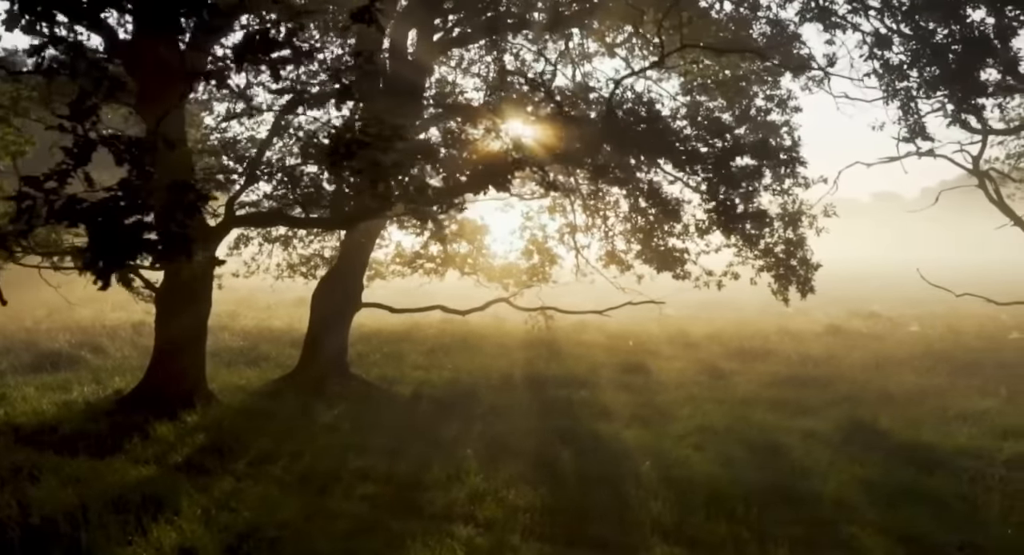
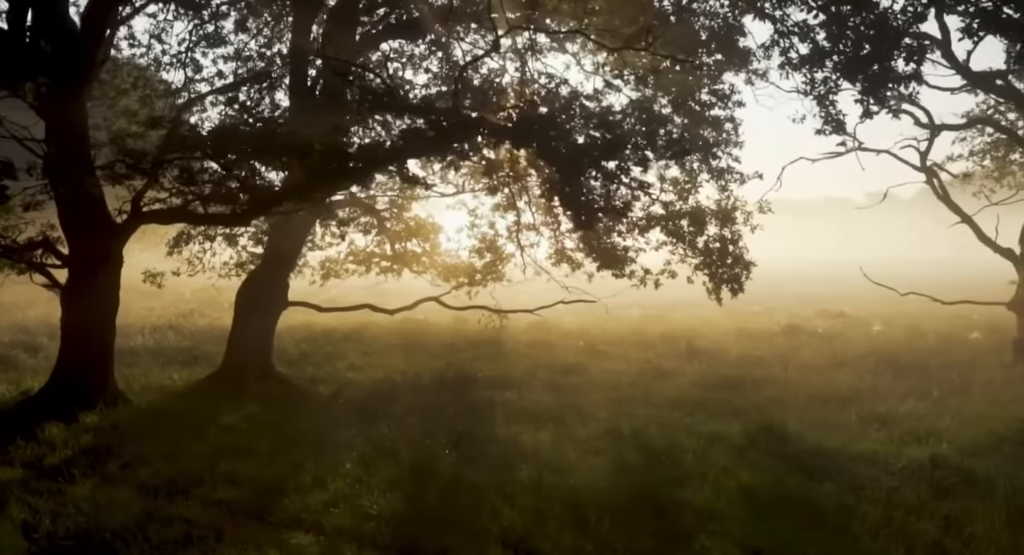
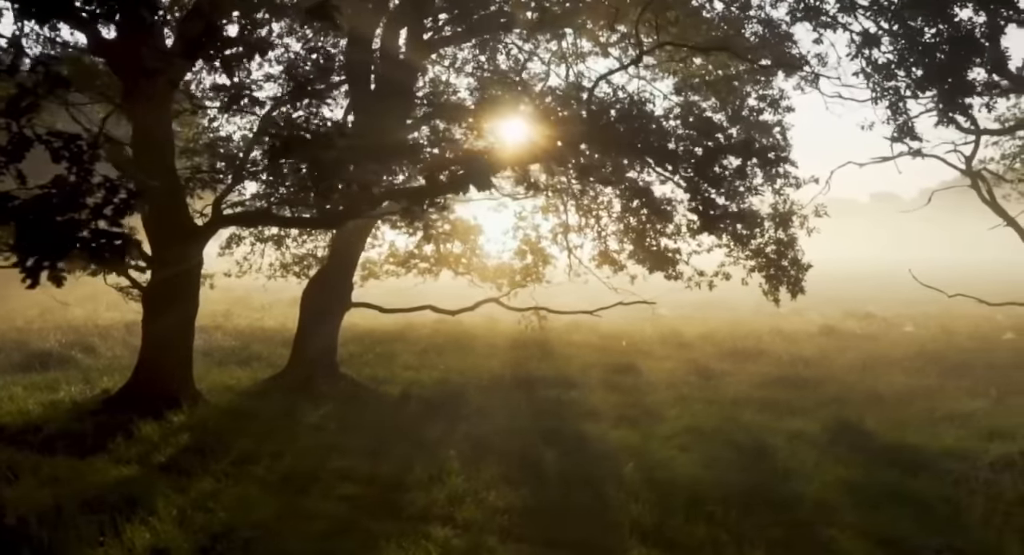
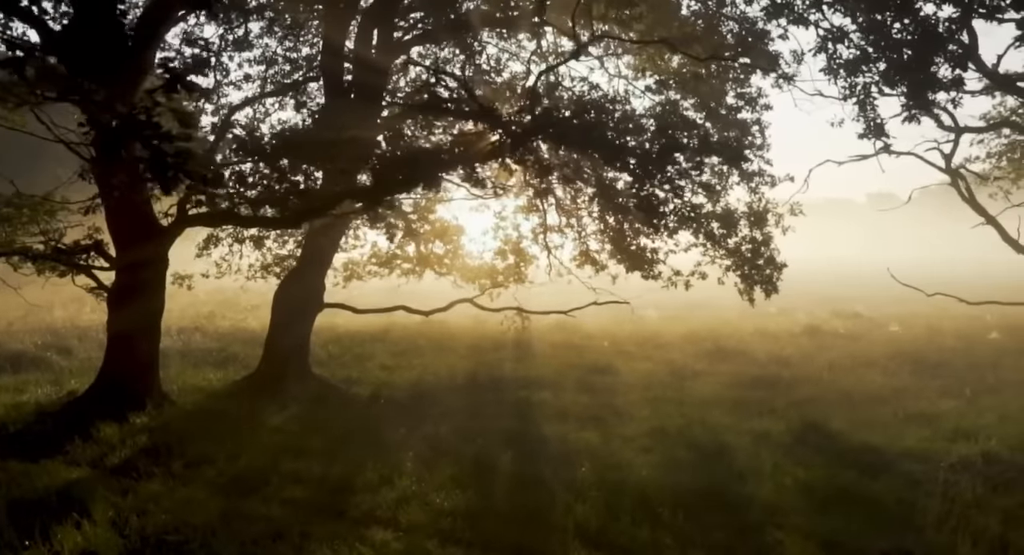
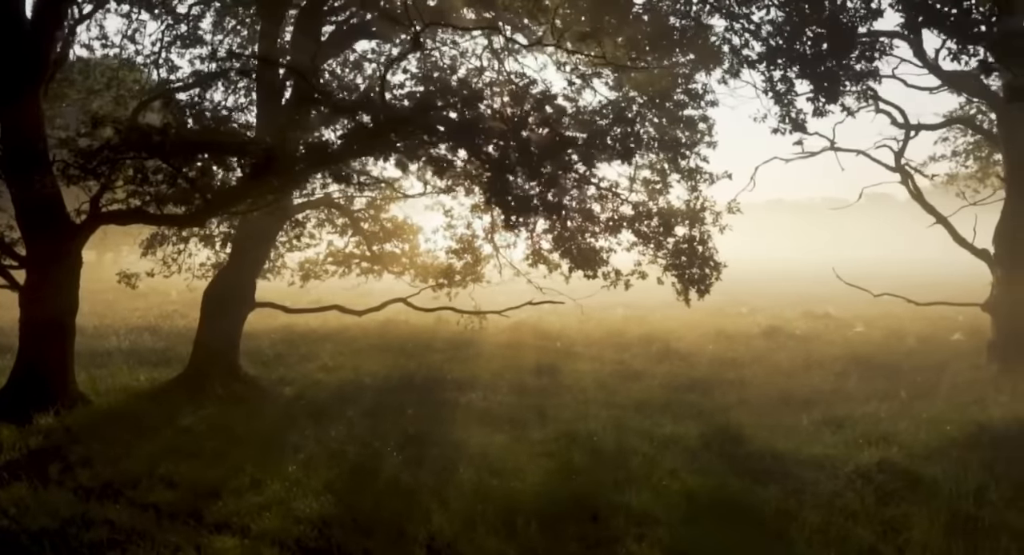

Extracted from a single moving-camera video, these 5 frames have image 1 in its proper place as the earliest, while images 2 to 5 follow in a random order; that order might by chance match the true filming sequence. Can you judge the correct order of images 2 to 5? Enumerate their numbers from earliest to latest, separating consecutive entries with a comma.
3, 4, 2, 5
